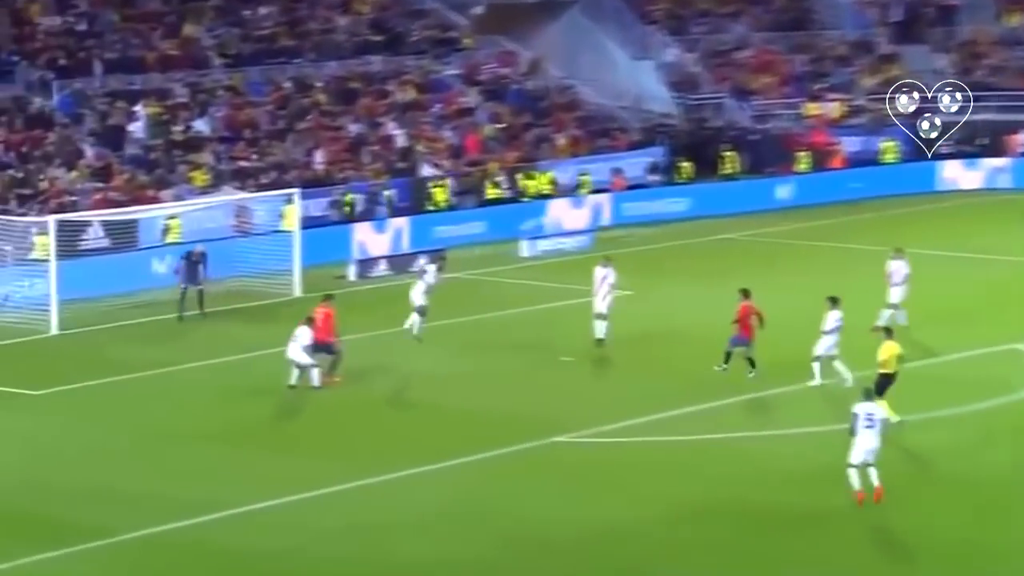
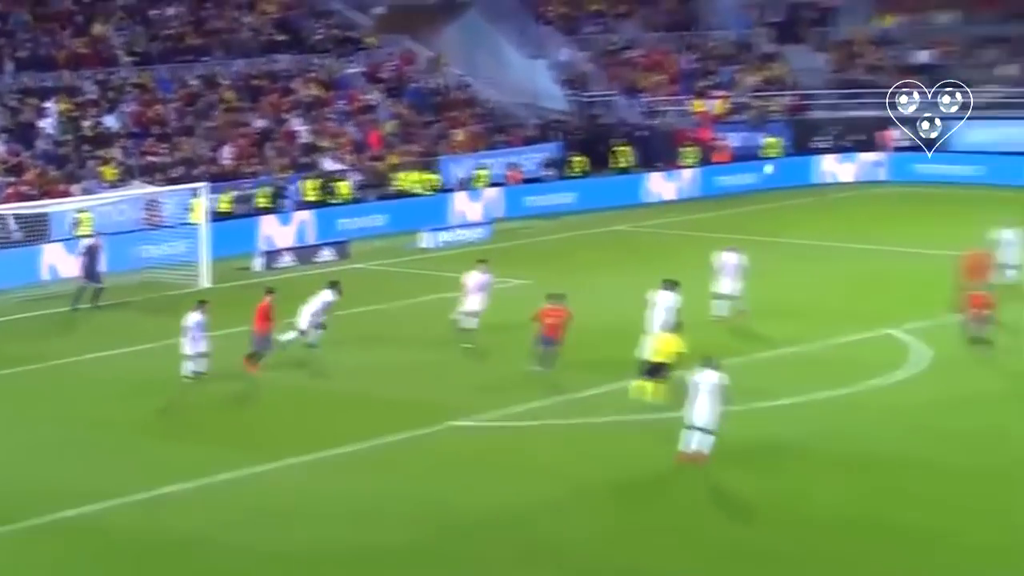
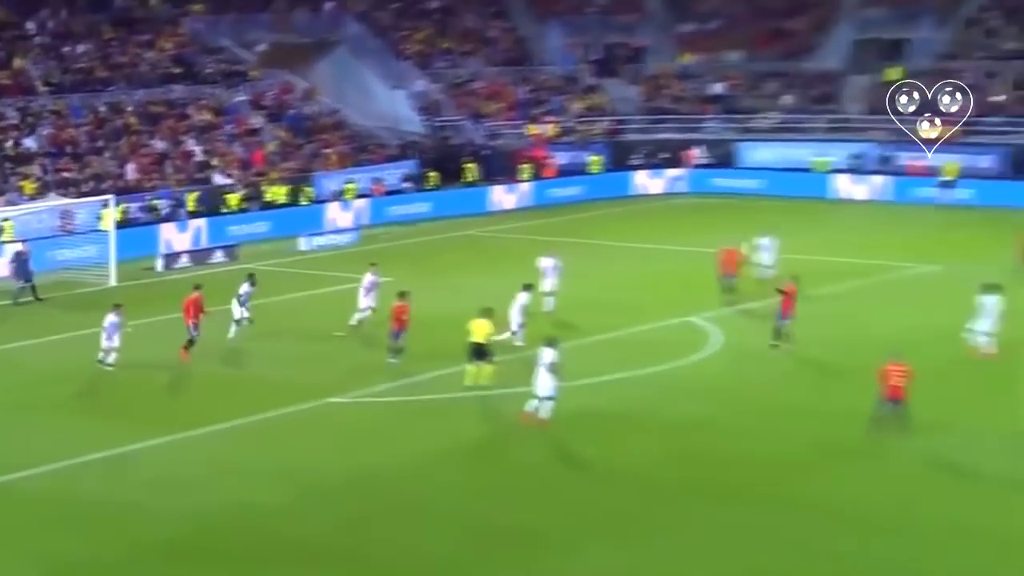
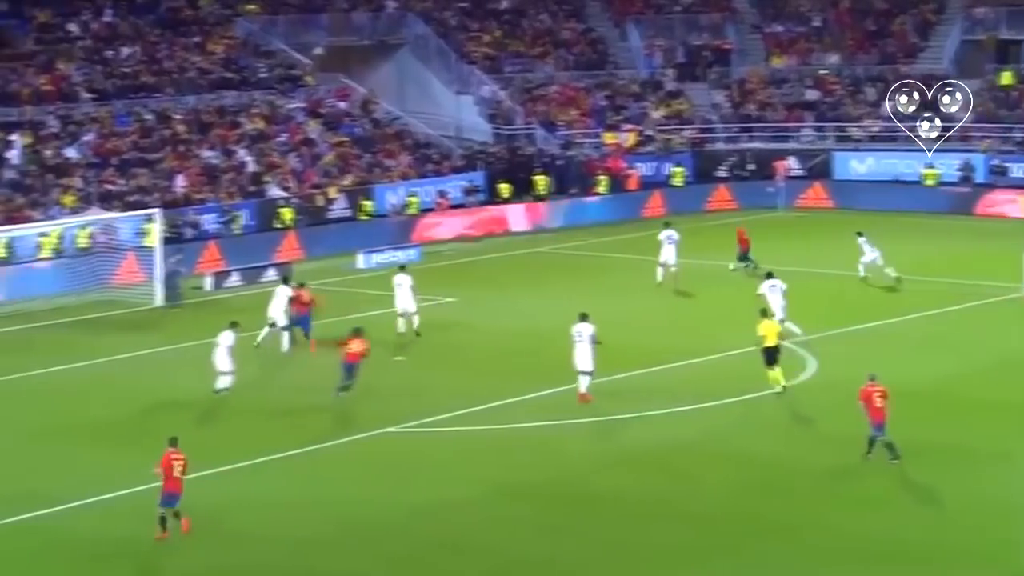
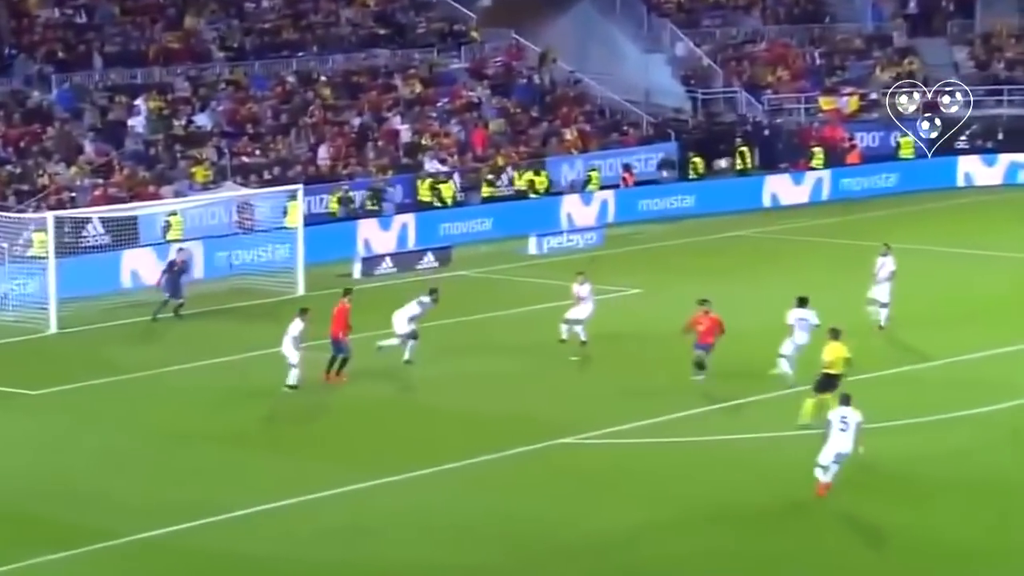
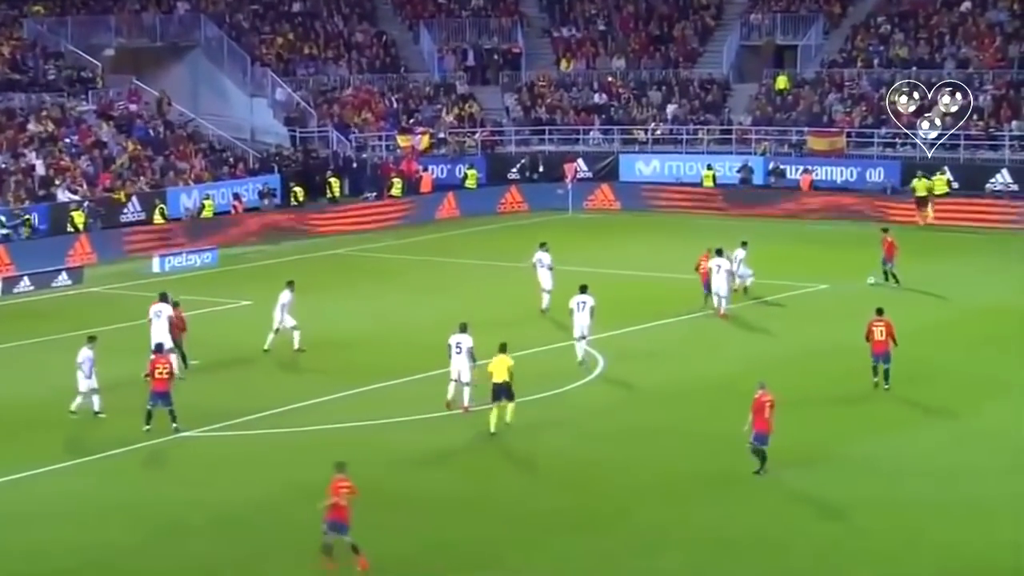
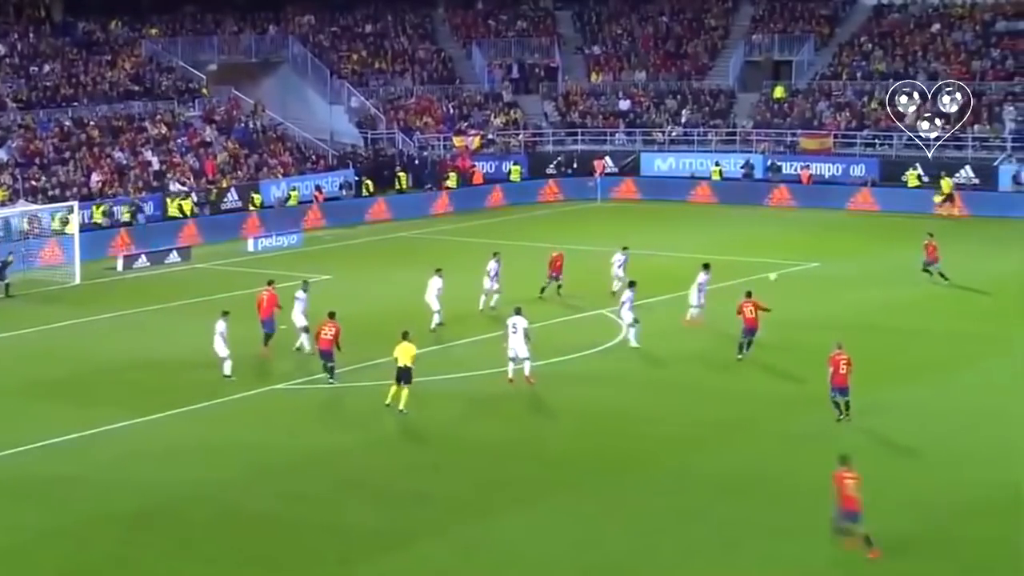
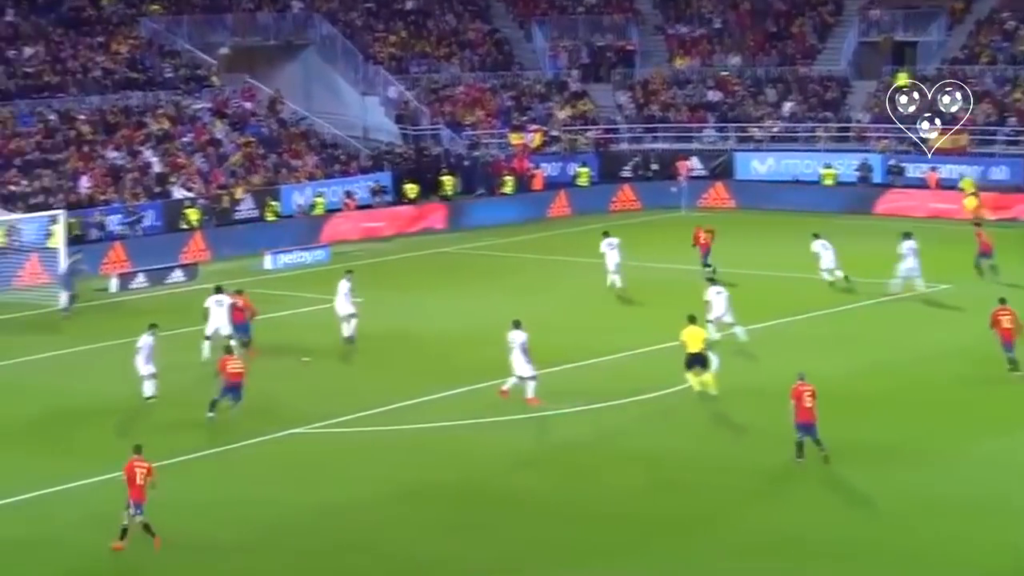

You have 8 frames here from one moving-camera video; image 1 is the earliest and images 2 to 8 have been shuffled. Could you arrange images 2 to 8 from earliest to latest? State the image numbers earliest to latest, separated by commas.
5, 2, 3, 7, 6, 8, 4
